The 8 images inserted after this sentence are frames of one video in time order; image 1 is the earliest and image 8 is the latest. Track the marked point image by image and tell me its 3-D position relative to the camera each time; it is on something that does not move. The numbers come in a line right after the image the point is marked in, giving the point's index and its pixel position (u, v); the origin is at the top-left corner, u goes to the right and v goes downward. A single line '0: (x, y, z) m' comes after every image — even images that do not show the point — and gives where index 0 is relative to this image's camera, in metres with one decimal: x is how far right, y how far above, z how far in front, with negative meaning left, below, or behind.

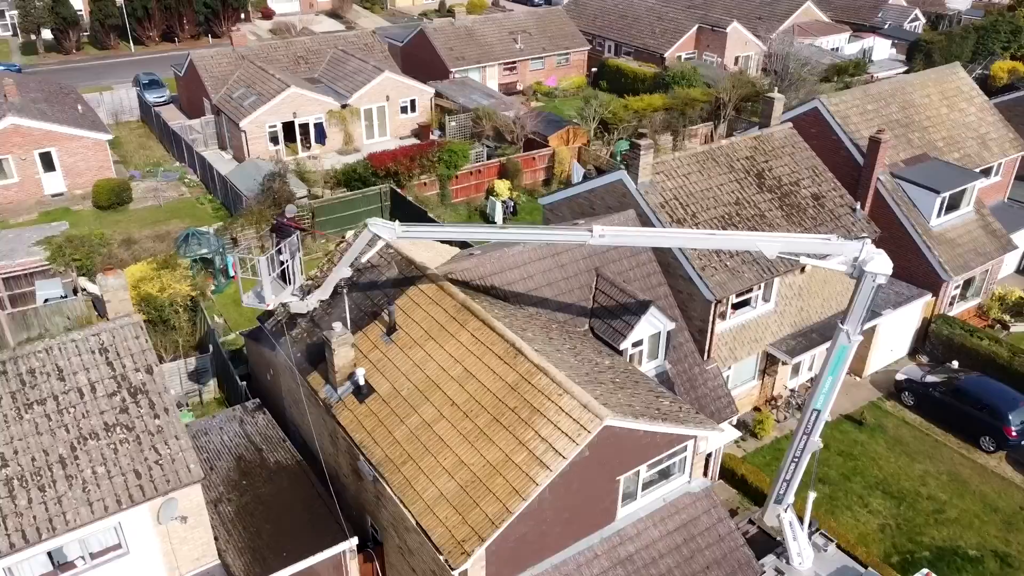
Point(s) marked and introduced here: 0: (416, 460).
0: (-1.7, -3.1, +14.4) m
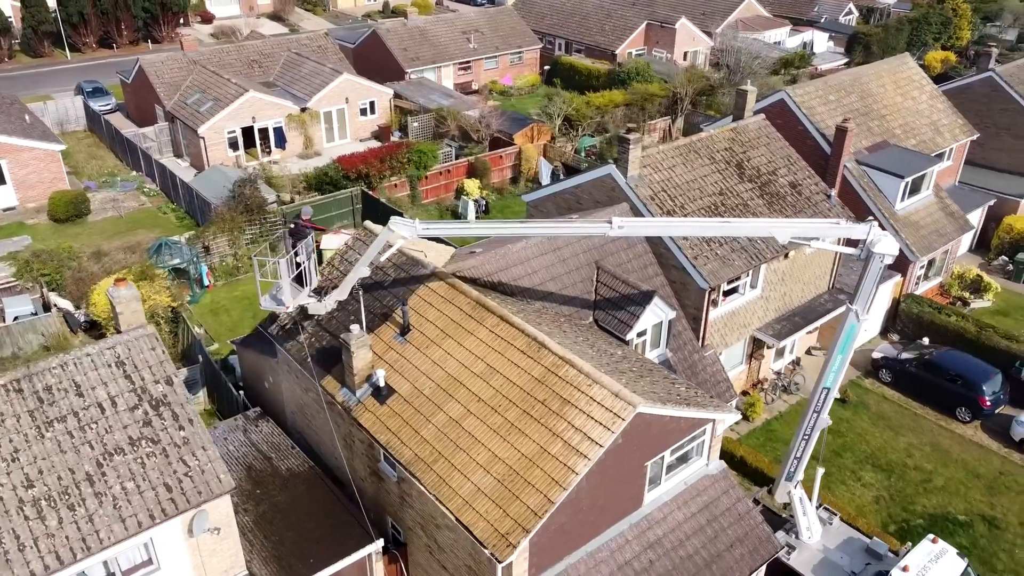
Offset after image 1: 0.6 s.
0: (-1.1, -3.0, +14.5) m
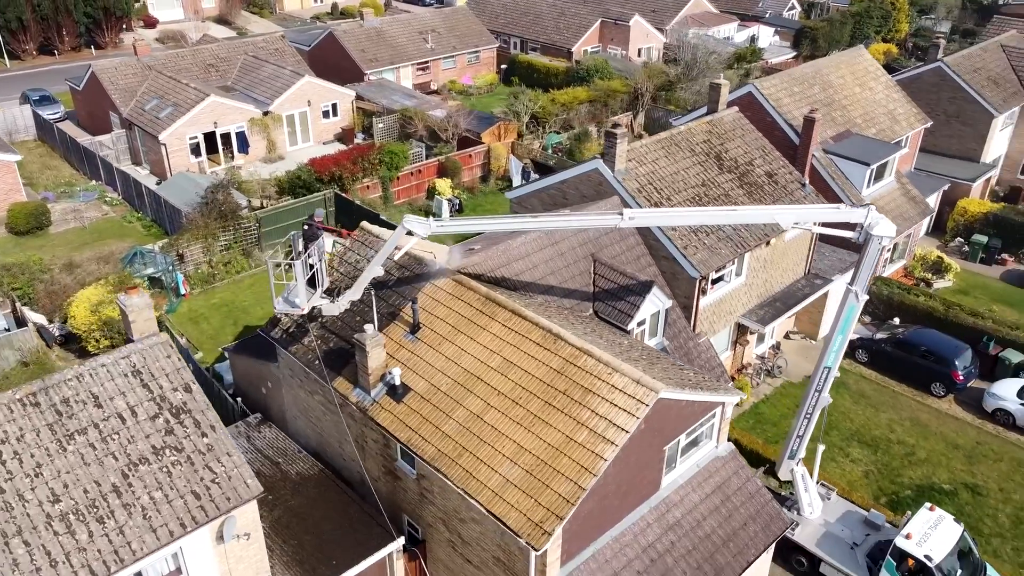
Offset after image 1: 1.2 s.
0: (-0.7, -3.0, +14.6) m
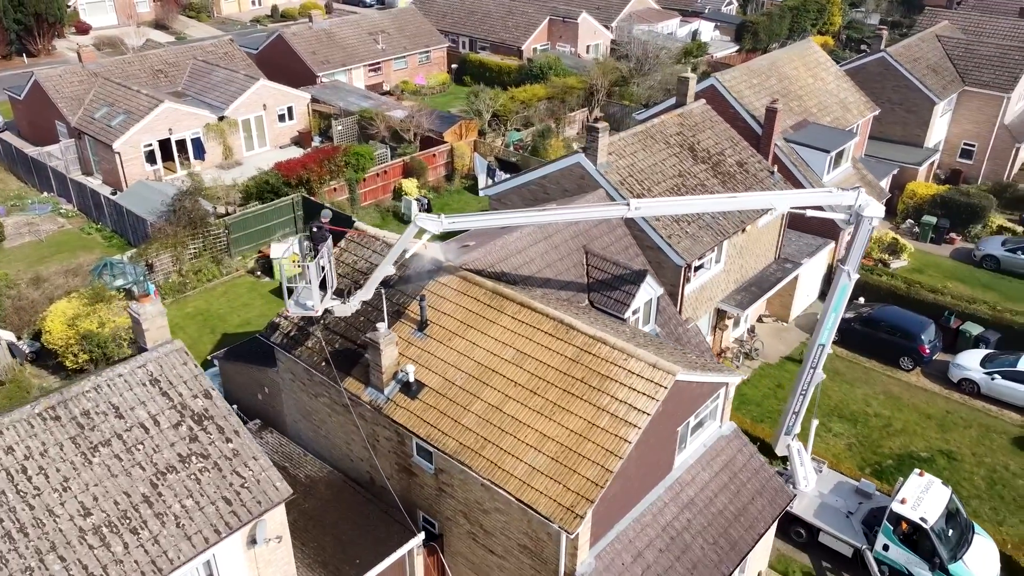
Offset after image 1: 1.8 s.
0: (-0.3, -2.8, +14.9) m
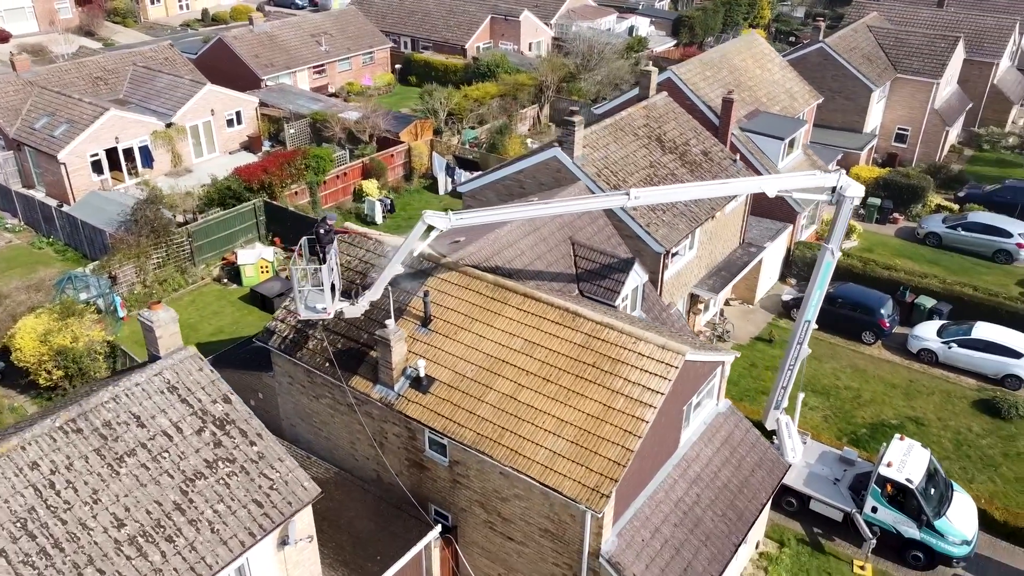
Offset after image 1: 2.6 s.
0: (0.0, -2.7, +15.2) m
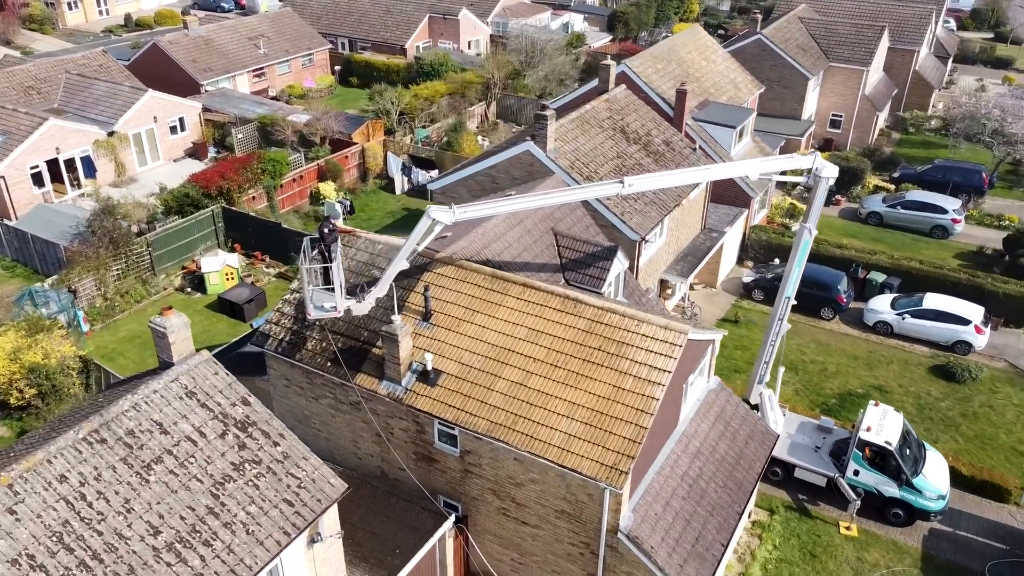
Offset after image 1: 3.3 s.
0: (+0.3, -2.5, +15.6) m
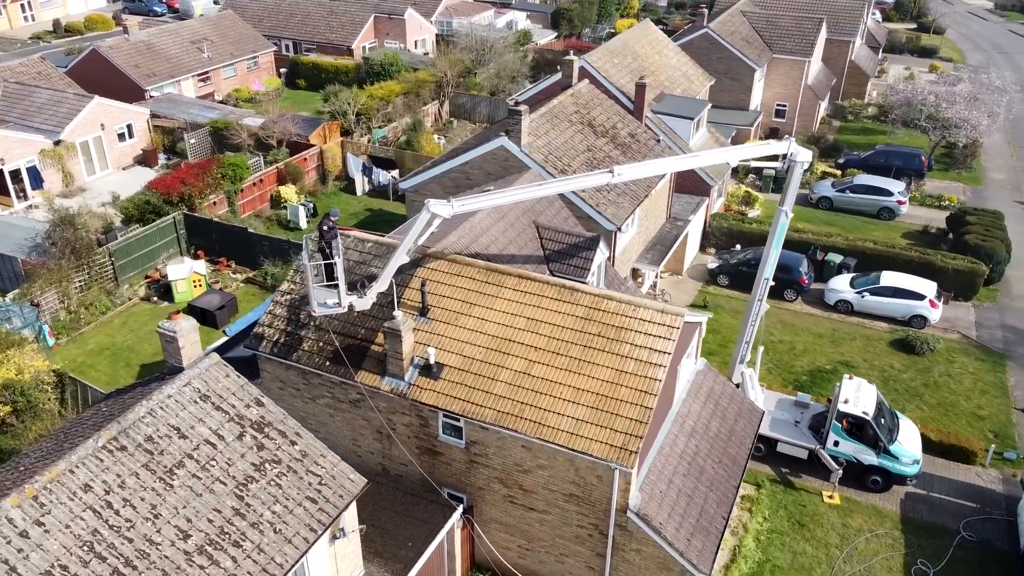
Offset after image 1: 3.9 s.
0: (+0.4, -2.3, +15.9) m
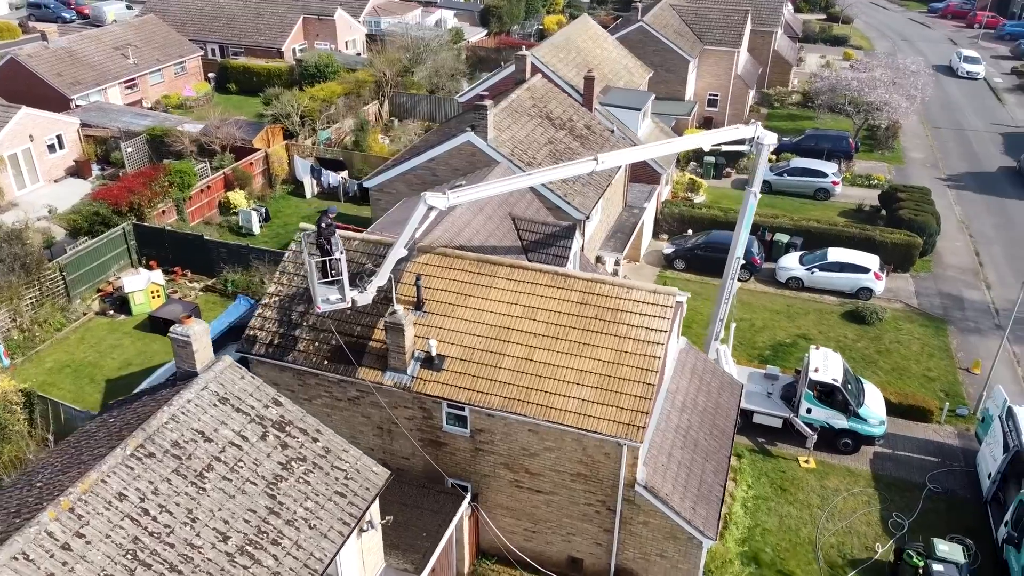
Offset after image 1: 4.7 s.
0: (+0.5, -2.0, +16.3) m
